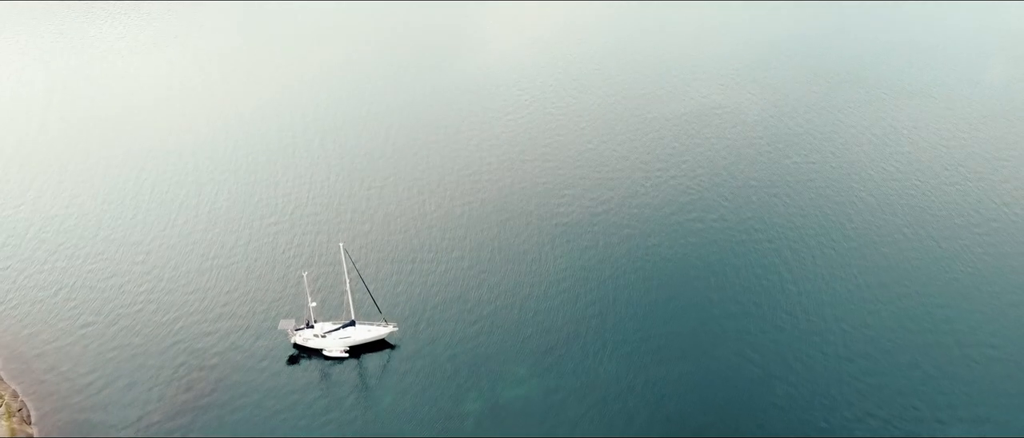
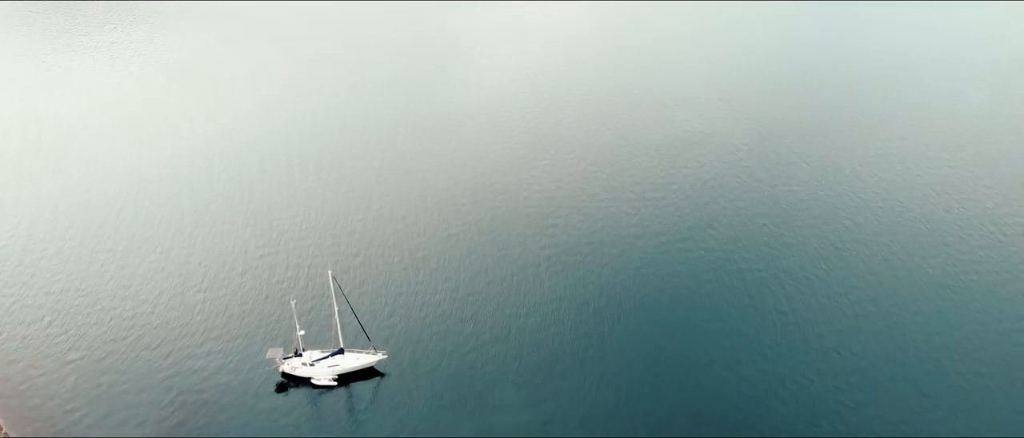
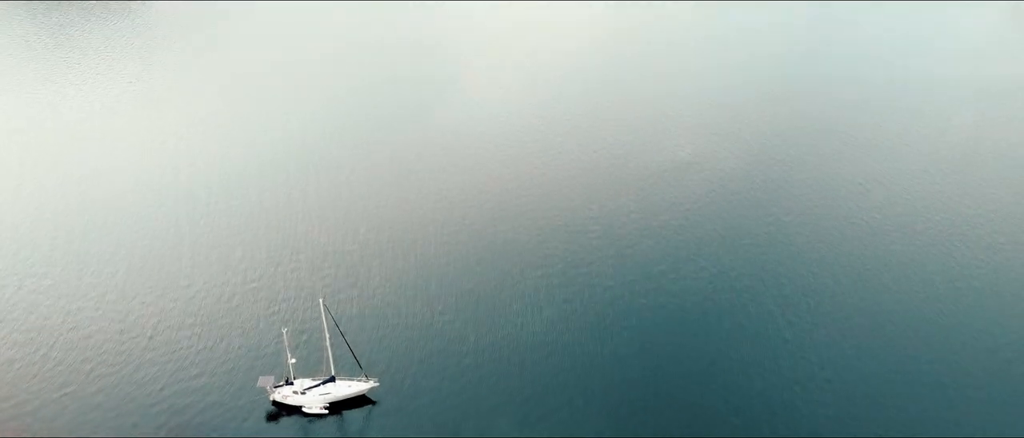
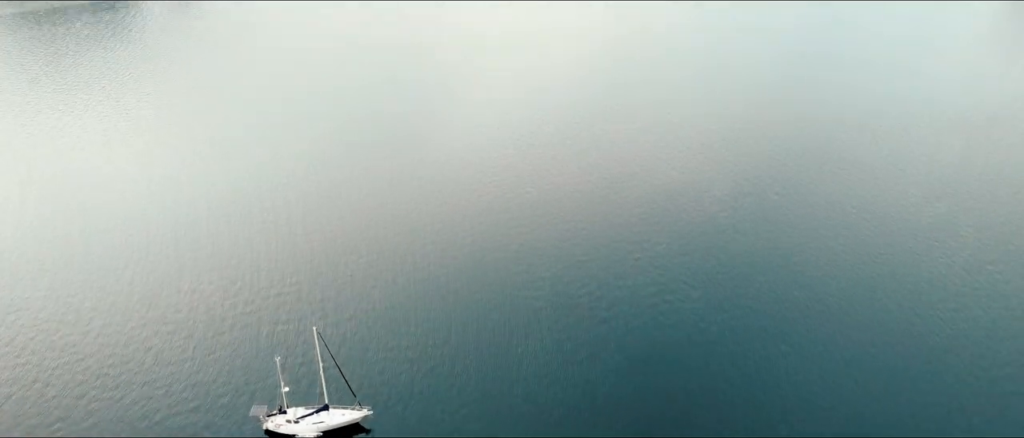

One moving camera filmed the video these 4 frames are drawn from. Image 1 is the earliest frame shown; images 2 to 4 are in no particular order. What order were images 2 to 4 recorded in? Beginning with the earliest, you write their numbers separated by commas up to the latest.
2, 3, 4
